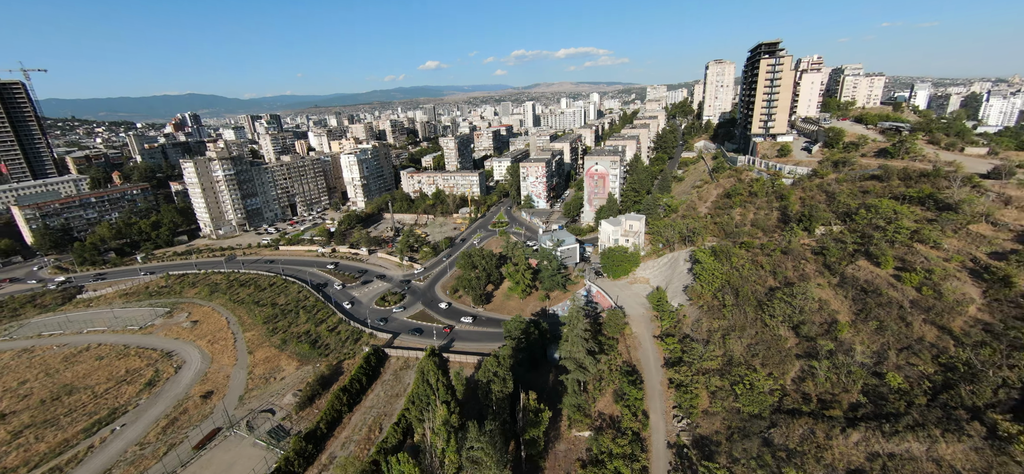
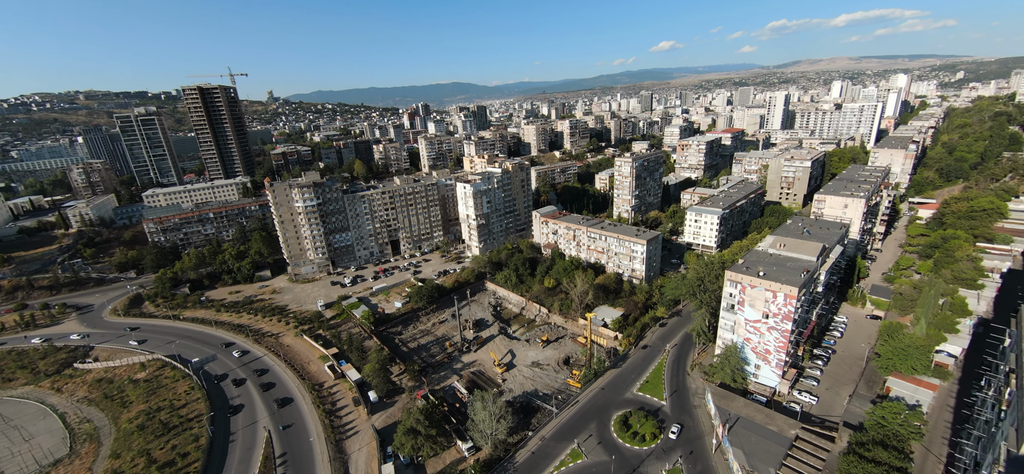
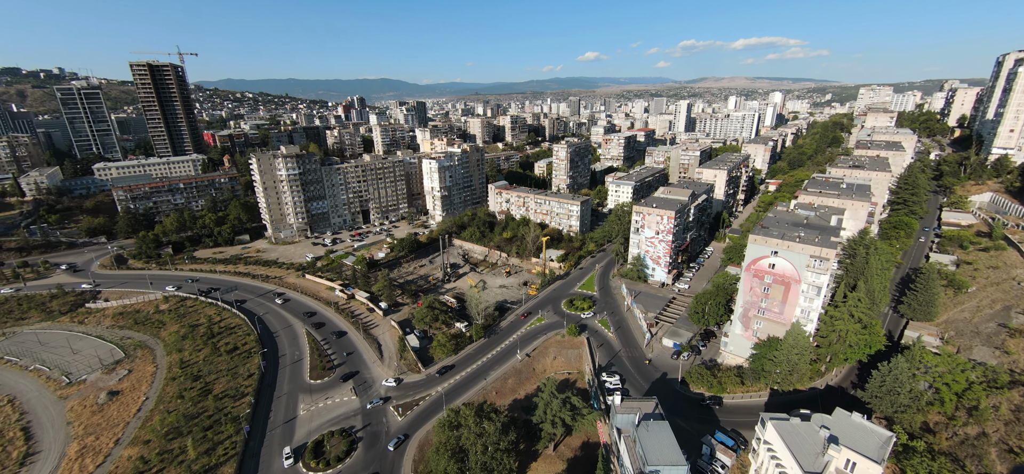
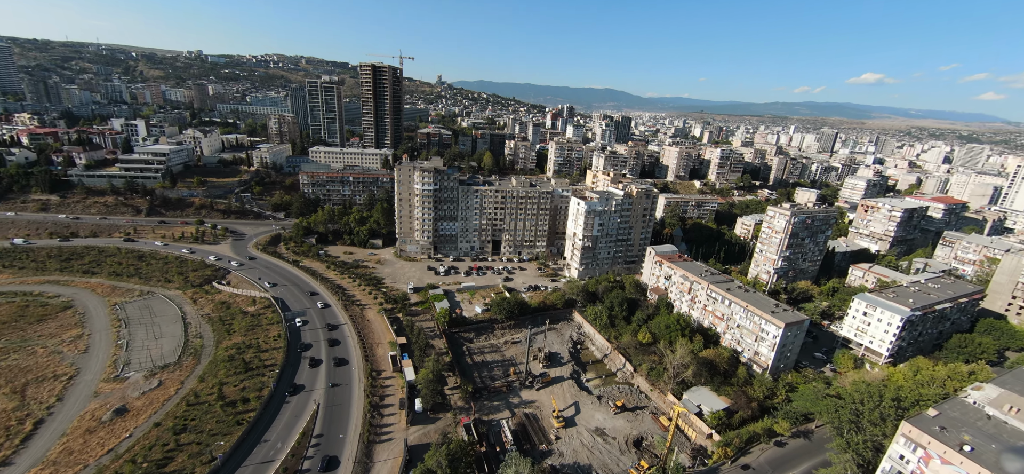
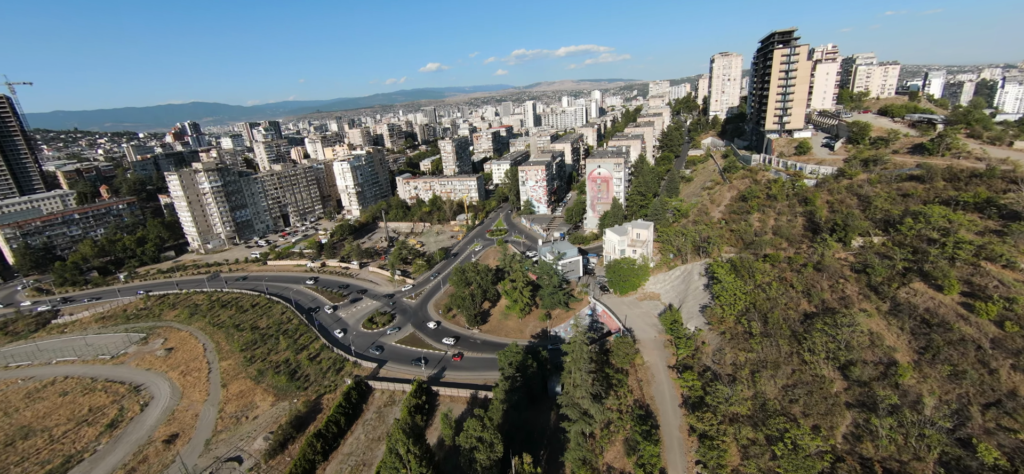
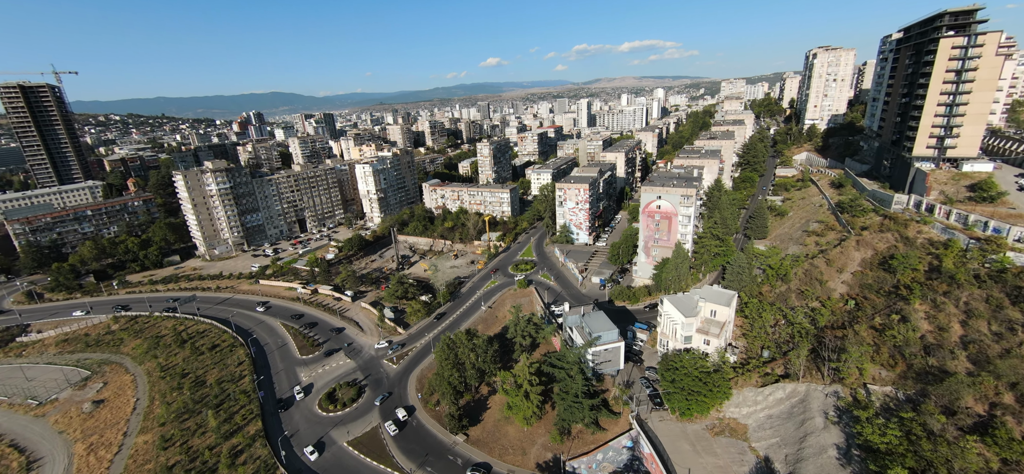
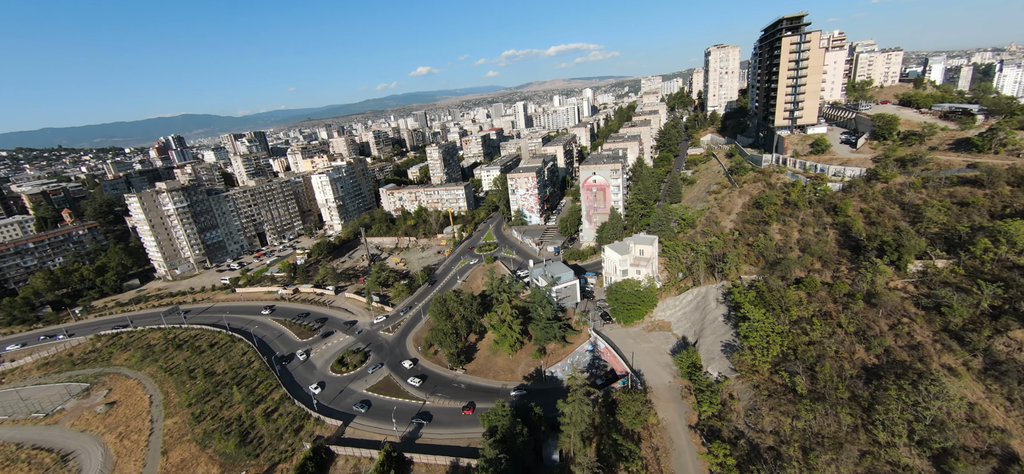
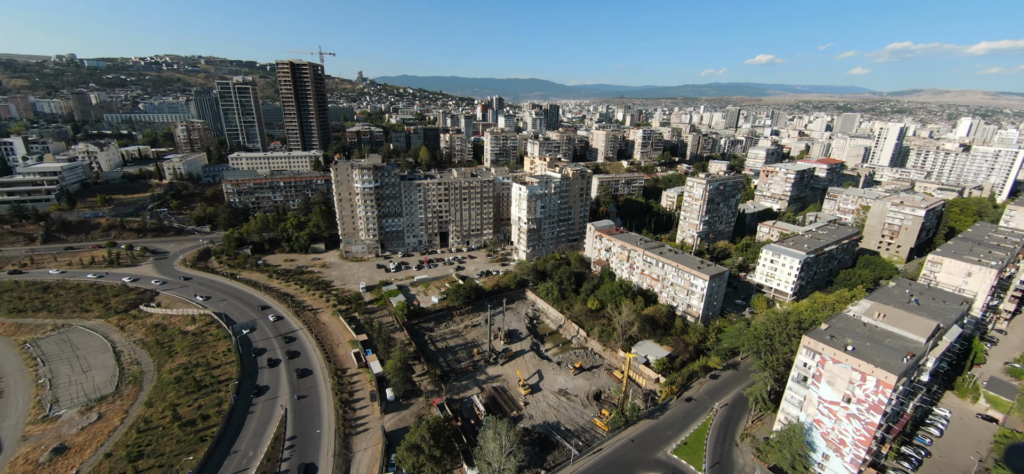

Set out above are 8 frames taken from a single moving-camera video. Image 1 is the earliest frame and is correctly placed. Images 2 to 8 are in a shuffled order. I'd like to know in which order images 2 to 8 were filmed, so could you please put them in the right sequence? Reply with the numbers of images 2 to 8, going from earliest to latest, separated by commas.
5, 7, 6, 3, 2, 8, 4
